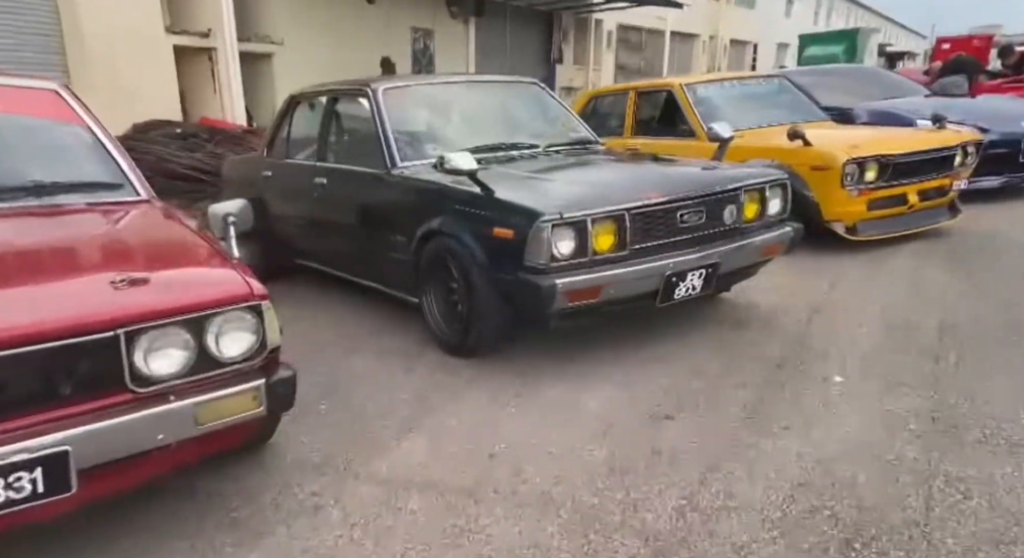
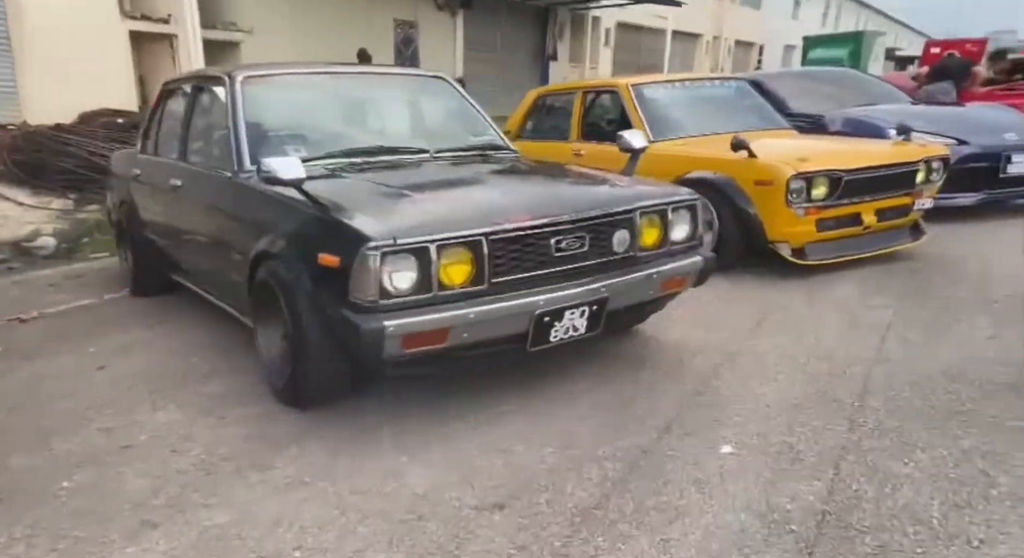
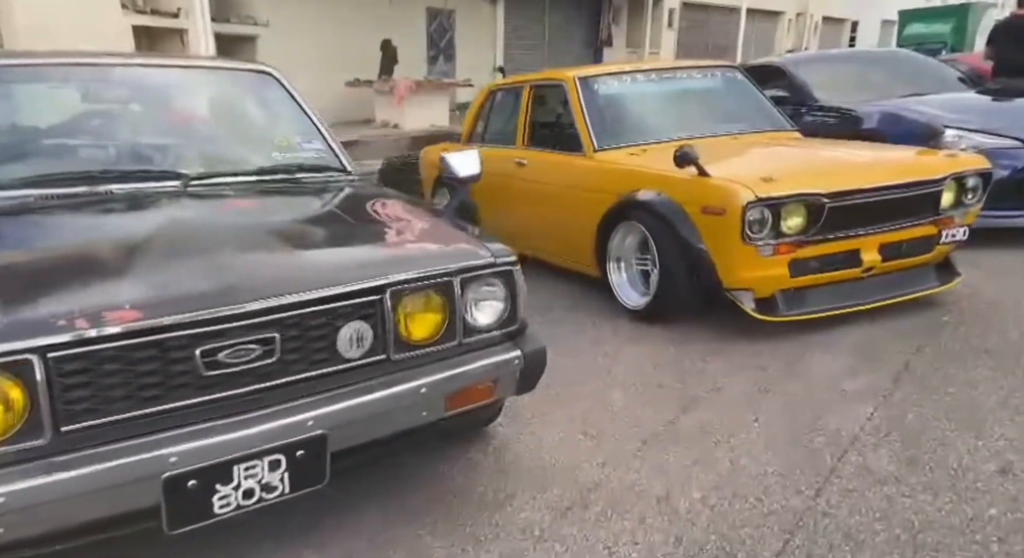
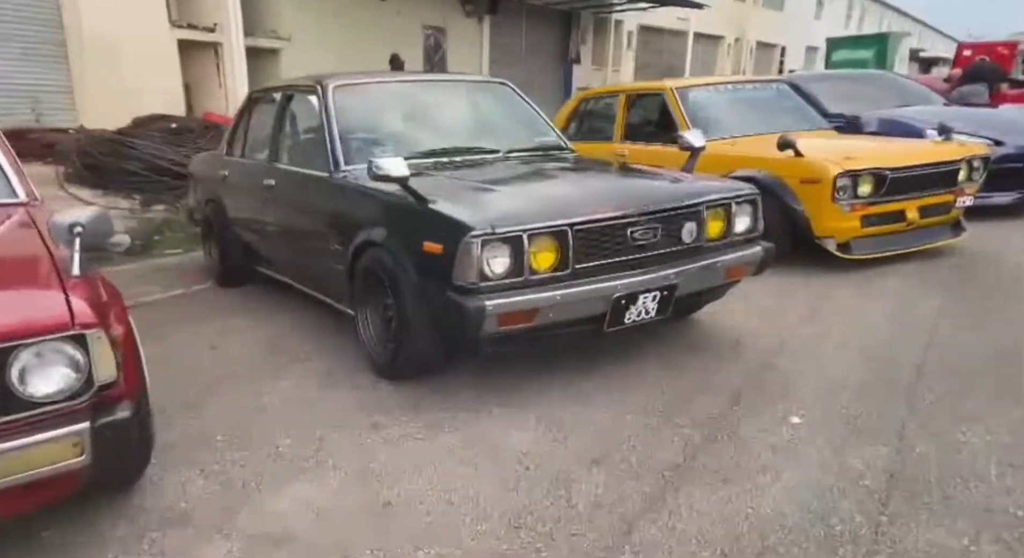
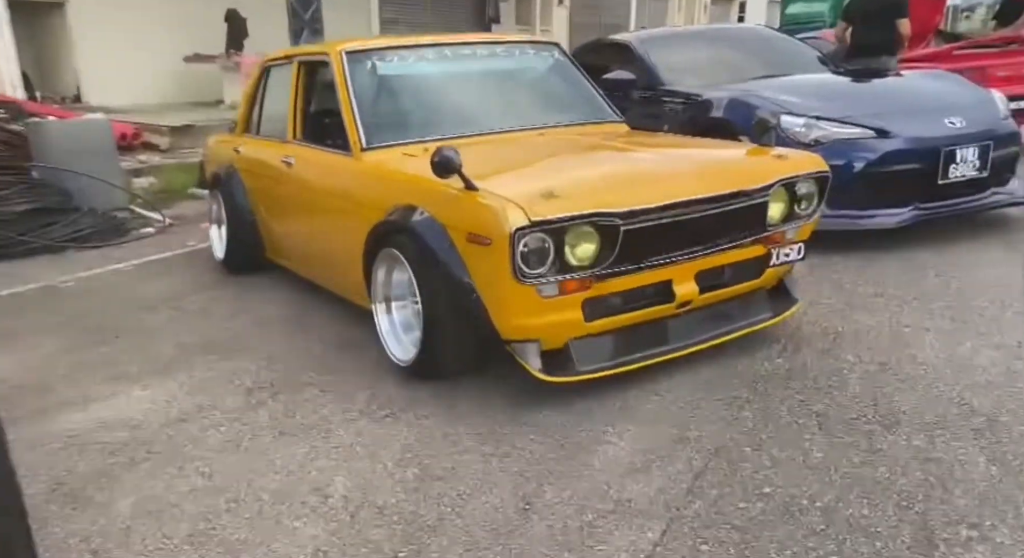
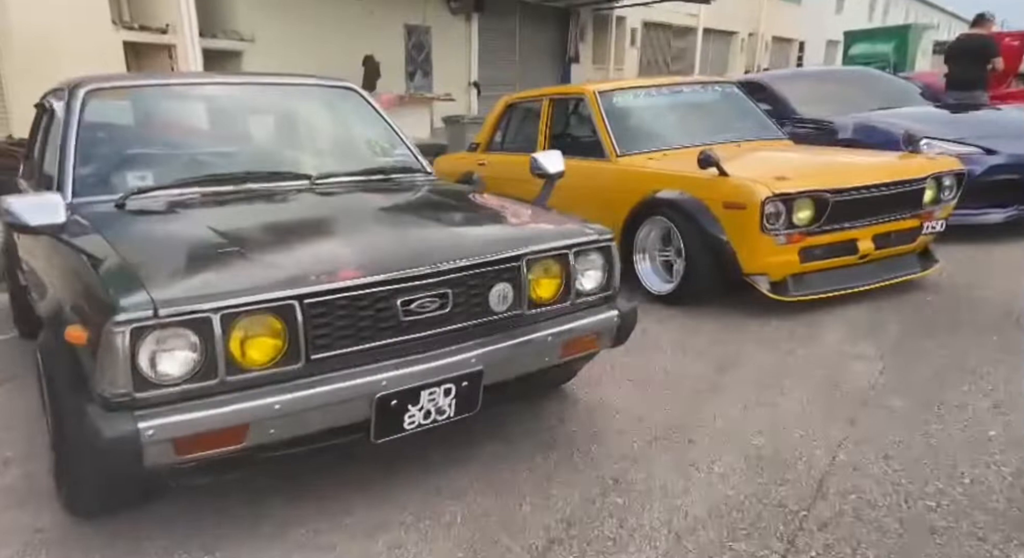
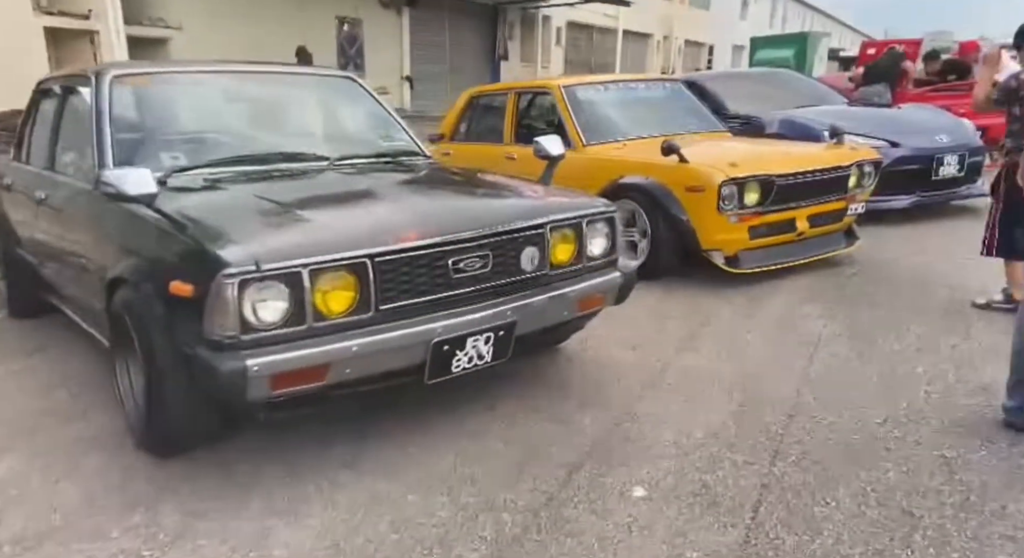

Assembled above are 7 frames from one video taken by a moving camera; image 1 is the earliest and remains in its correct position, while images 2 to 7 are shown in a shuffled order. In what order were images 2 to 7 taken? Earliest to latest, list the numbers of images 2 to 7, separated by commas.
4, 2, 7, 6, 3, 5
